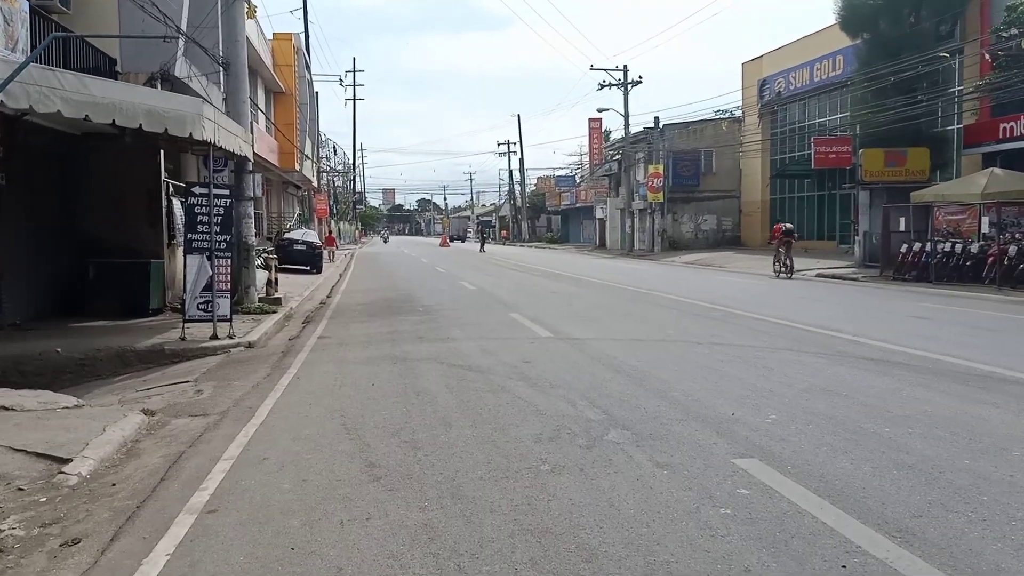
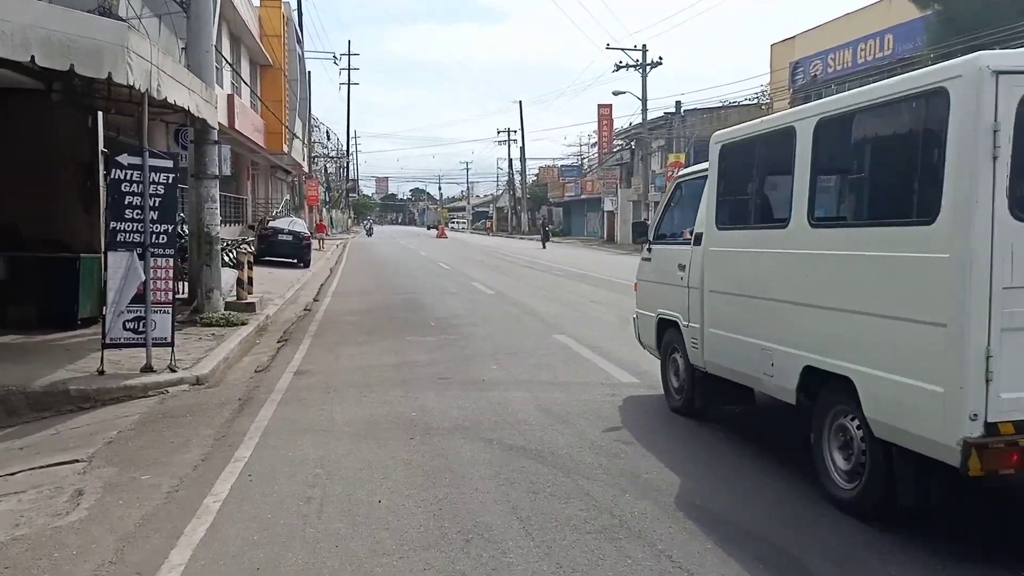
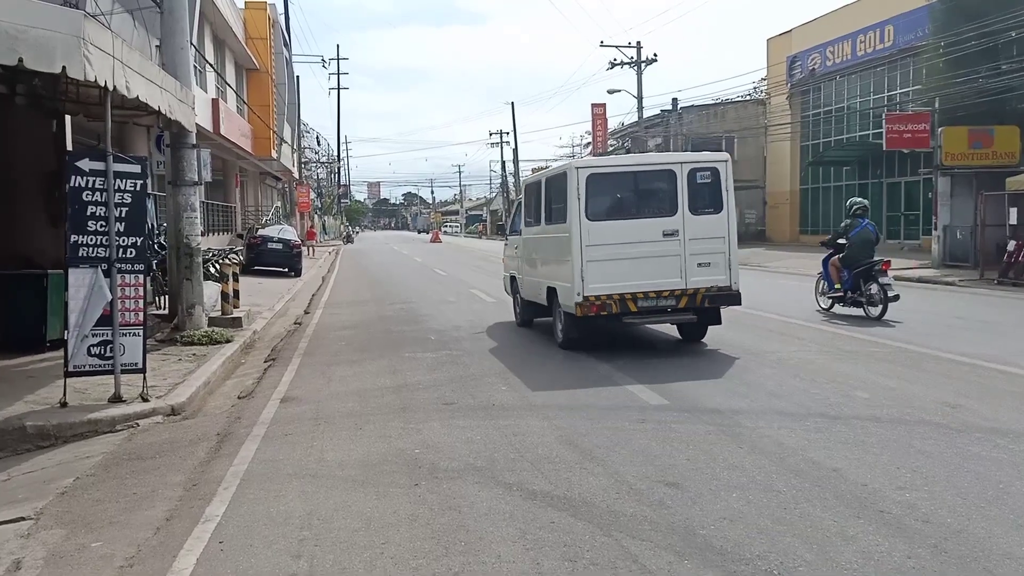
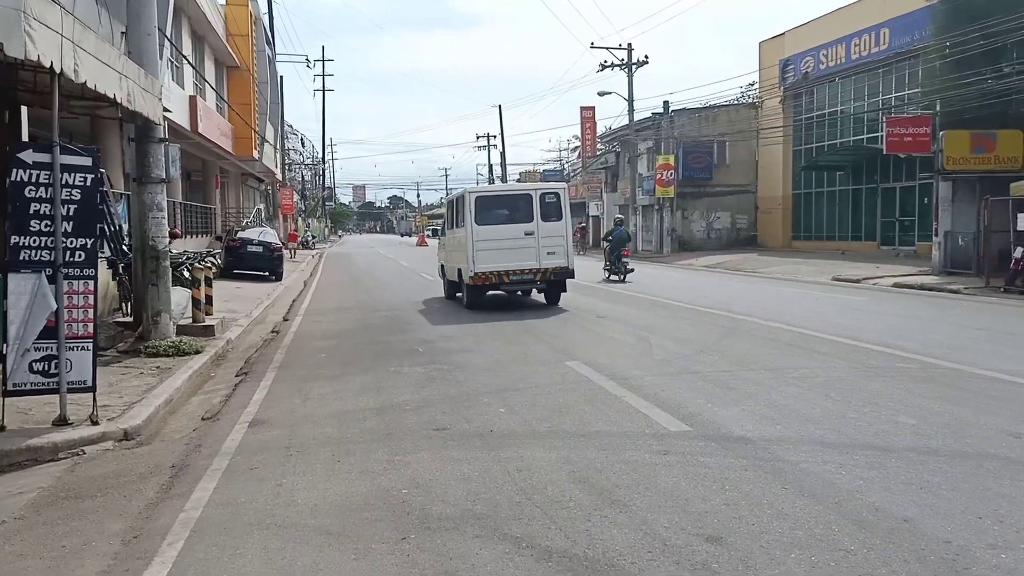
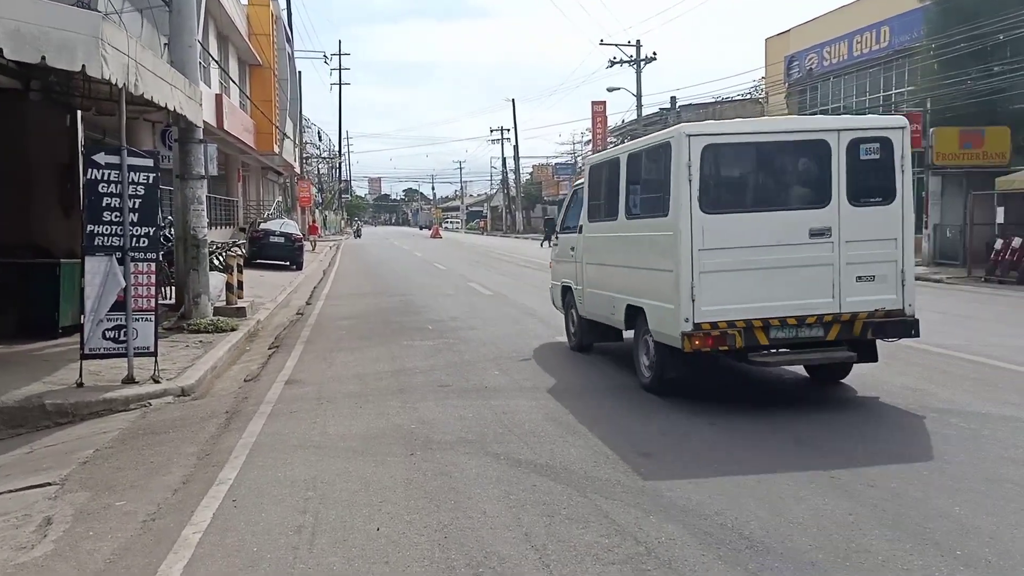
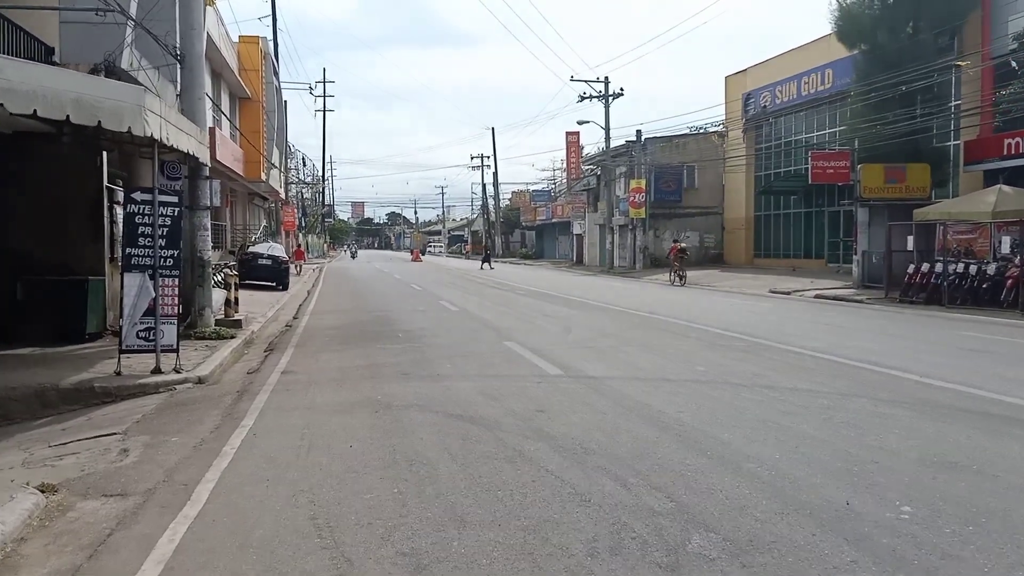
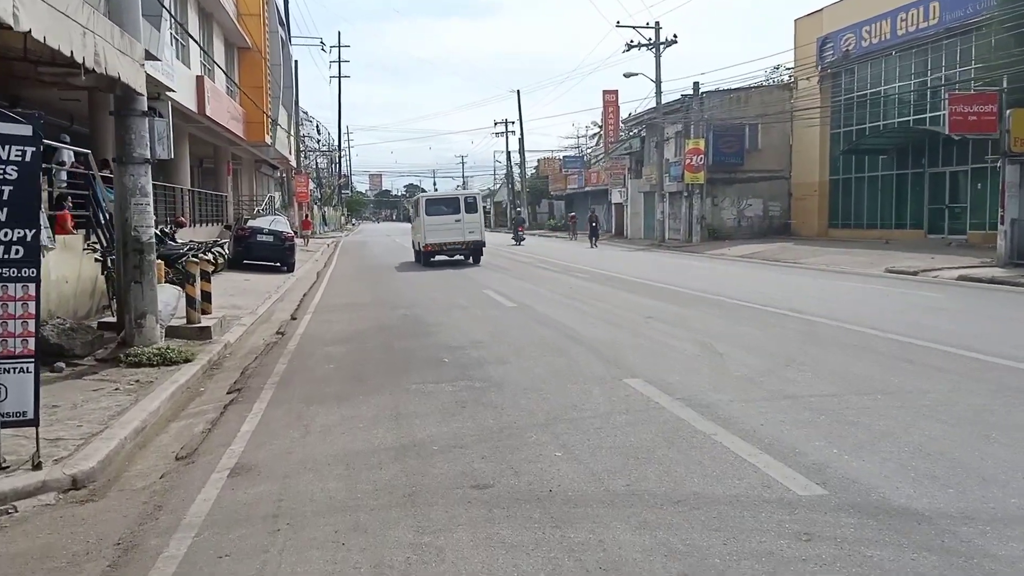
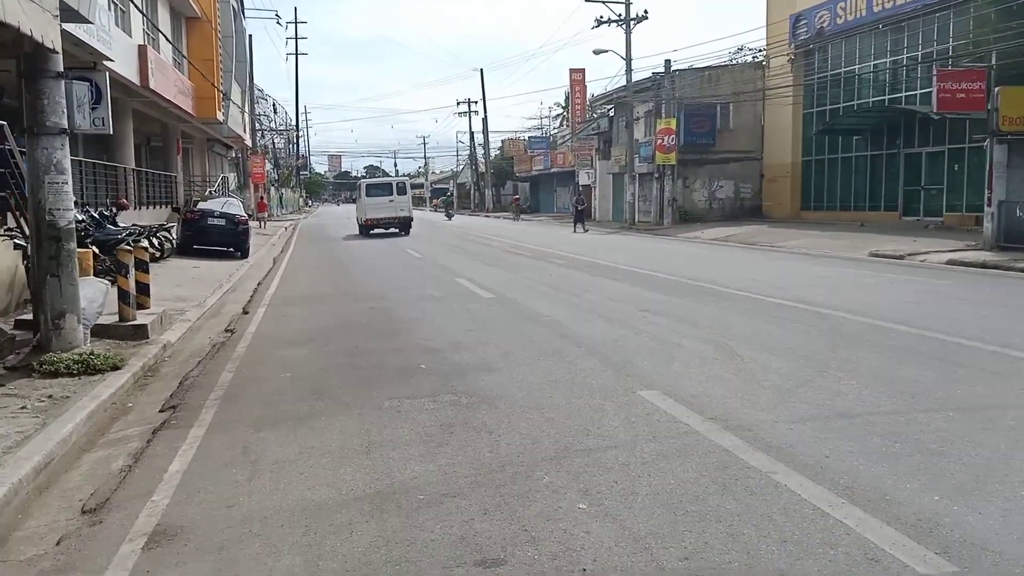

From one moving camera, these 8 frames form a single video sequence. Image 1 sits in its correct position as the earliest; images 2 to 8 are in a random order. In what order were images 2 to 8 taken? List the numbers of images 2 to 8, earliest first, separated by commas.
6, 2, 5, 3, 4, 7, 8
